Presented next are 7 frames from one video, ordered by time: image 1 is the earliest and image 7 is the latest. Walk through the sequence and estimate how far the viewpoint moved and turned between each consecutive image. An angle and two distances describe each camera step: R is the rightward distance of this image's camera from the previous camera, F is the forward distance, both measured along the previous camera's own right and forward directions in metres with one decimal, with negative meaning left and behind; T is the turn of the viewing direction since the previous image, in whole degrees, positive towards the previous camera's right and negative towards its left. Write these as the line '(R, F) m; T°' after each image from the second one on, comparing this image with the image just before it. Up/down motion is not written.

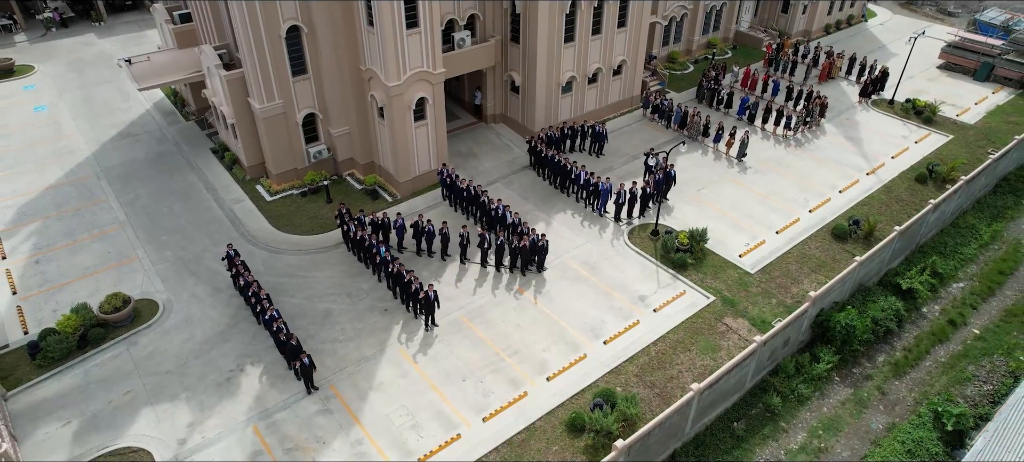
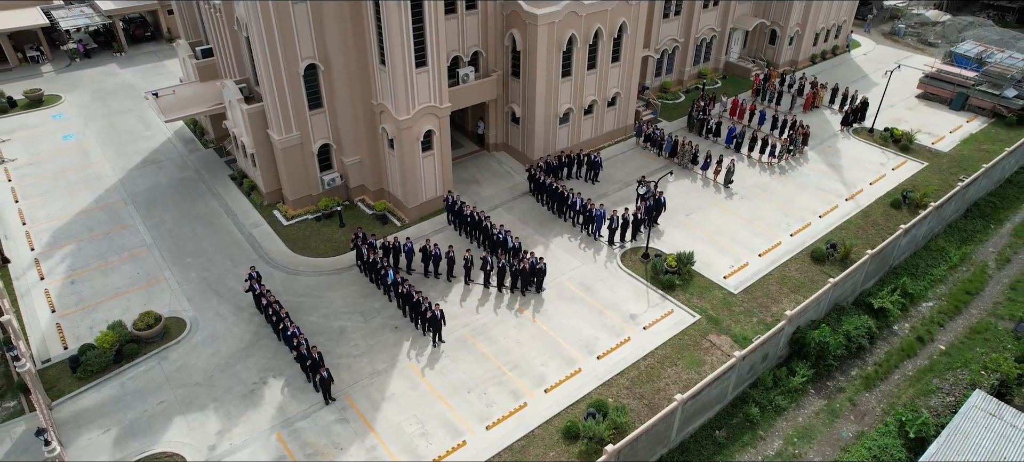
(0.0, -1.9) m; 0°
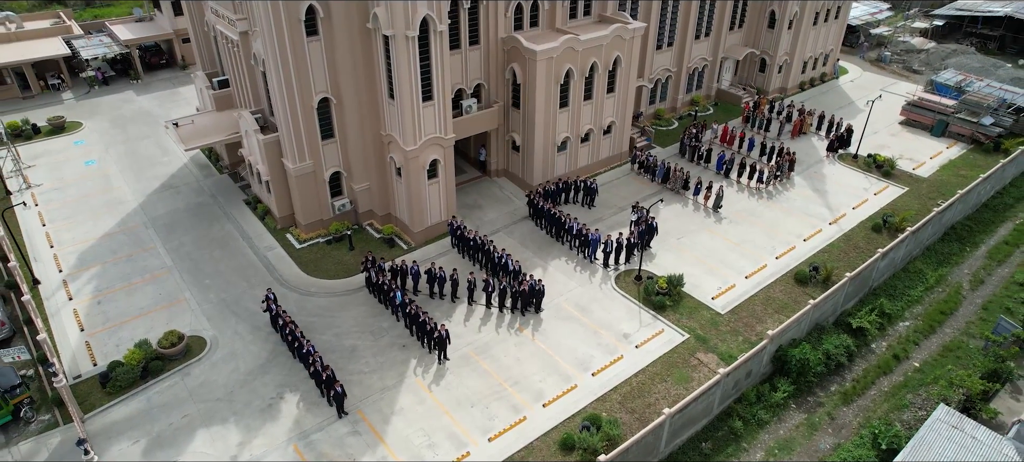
(0.0, -1.7) m; 0°
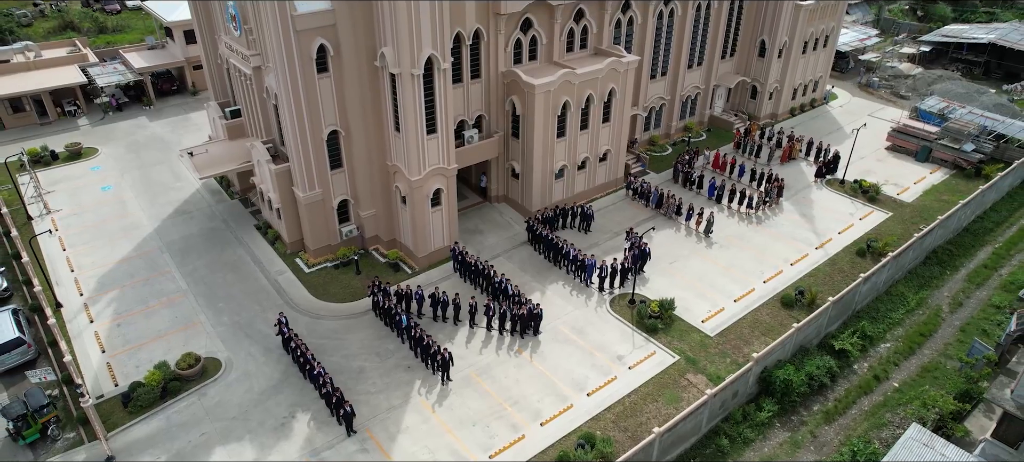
(0.0, -1.5) m; 0°
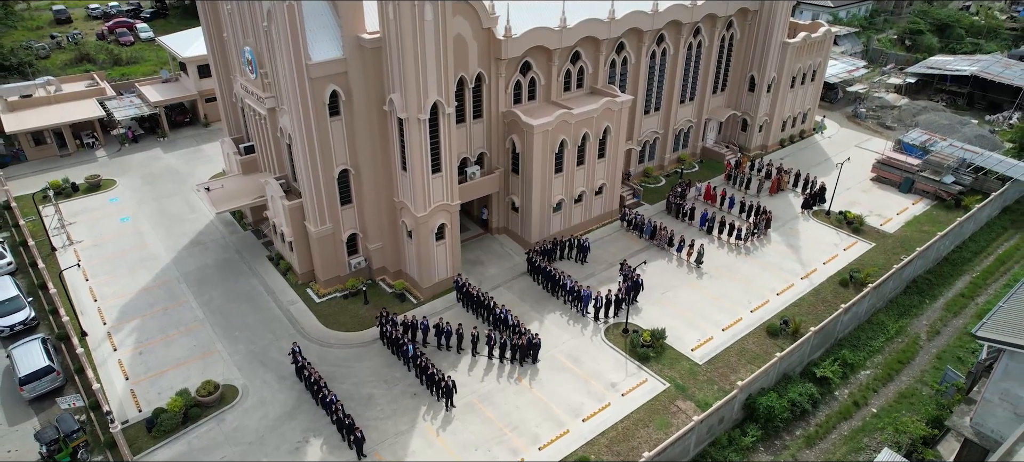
(0.0, -1.8) m; 0°
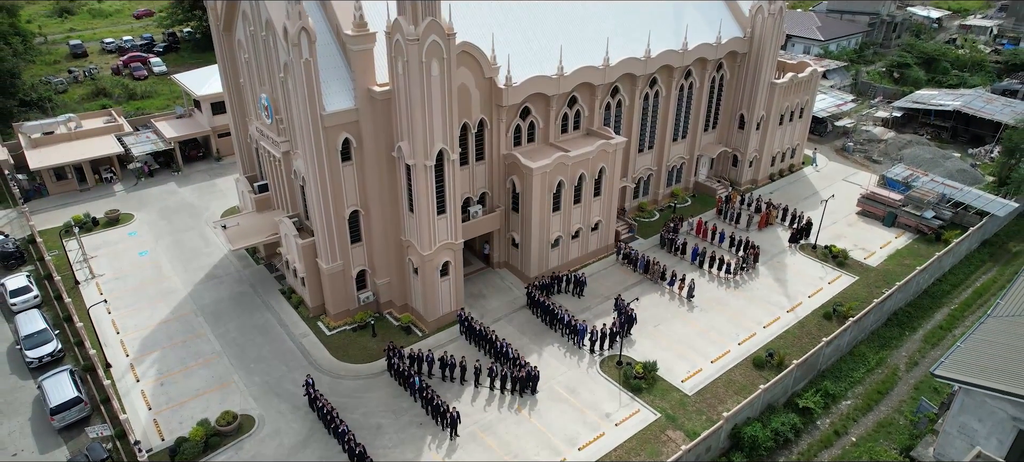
(0.0, -2.1) m; 0°
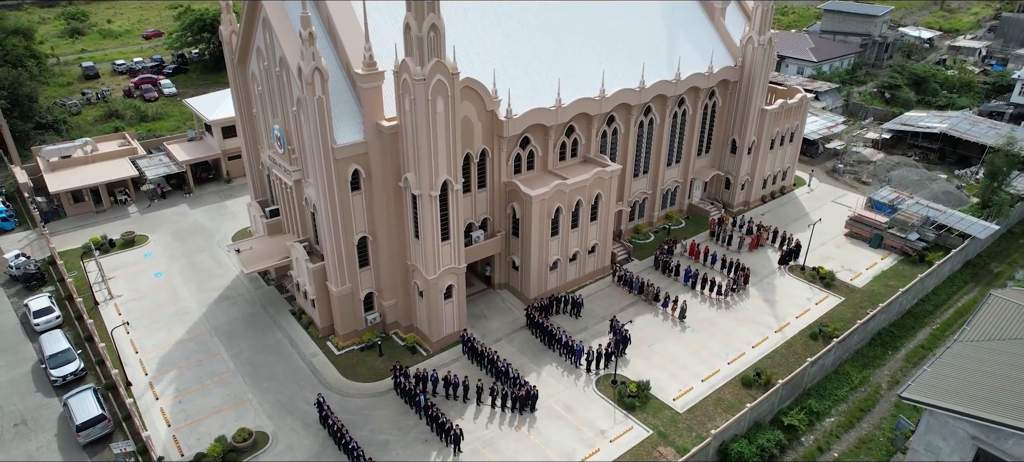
(0.0, -1.9) m; 0°
